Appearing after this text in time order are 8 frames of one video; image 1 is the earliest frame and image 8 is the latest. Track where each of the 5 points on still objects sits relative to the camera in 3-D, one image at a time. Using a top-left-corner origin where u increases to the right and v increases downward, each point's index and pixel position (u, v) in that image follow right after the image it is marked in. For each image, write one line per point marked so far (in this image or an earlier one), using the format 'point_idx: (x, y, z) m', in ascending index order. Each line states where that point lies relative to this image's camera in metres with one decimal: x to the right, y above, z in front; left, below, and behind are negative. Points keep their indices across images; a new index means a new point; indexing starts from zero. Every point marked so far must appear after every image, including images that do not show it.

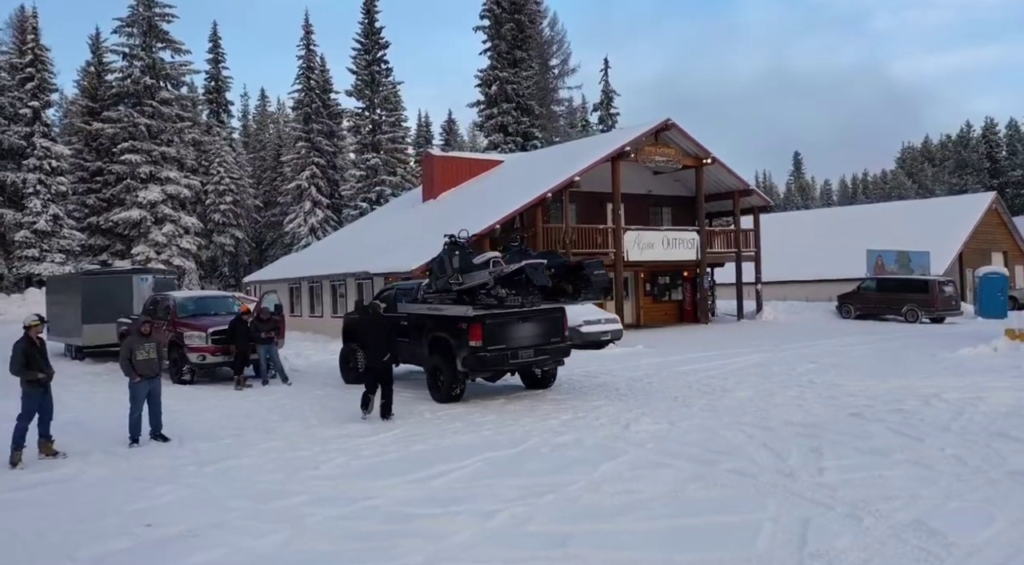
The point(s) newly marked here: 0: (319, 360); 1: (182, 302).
0: (-4.5, -1.8, +17.8) m
1: (-6.6, -0.4, +15.5) m
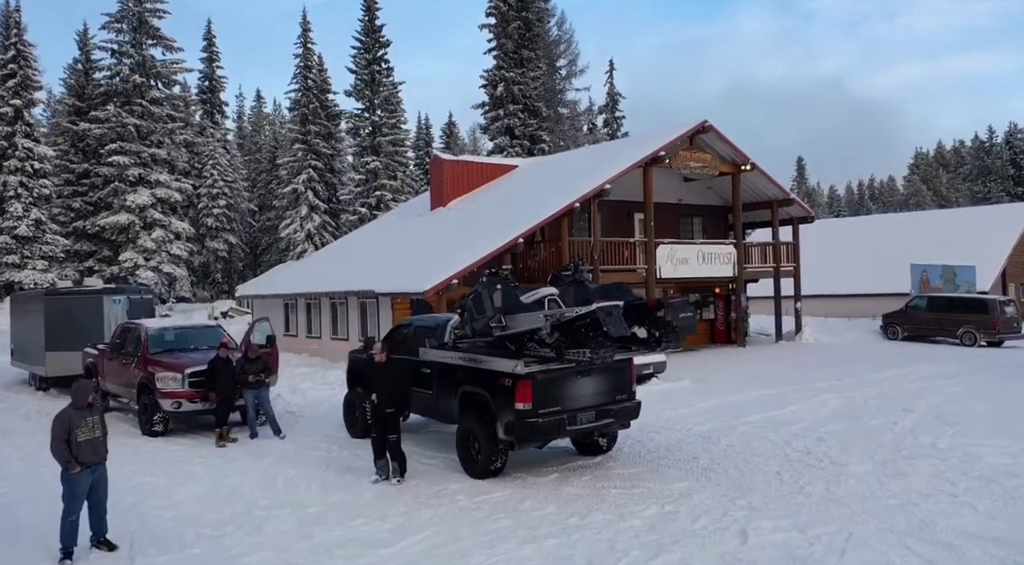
0: (-3.9, -2.3, +15.4) m
1: (-6.0, -0.9, +13.0) m
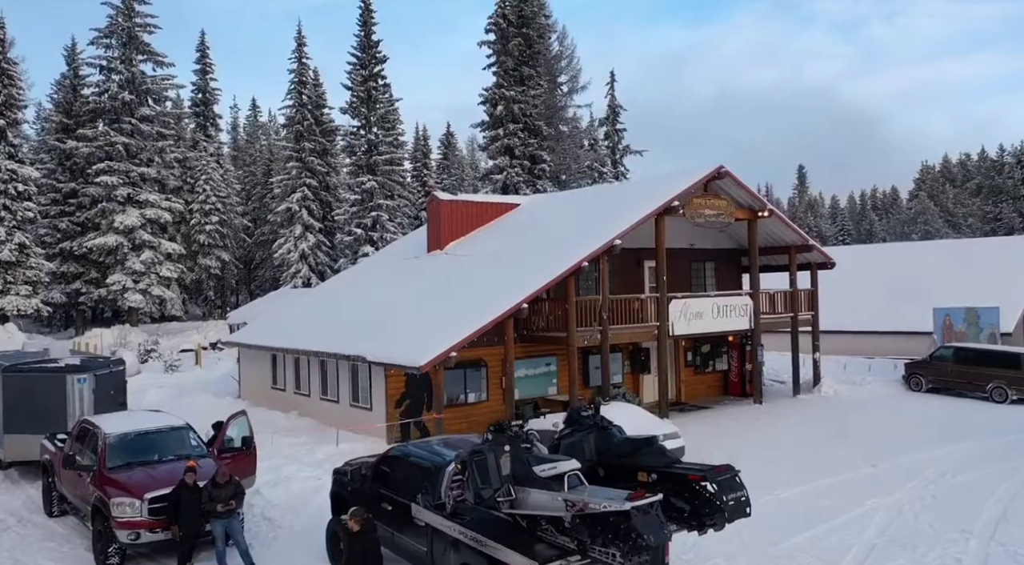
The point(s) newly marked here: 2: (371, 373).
0: (-3.8, -3.8, +13.9) m
1: (-5.9, -2.4, +11.5) m
2: (-3.4, -2.2, +18.6) m
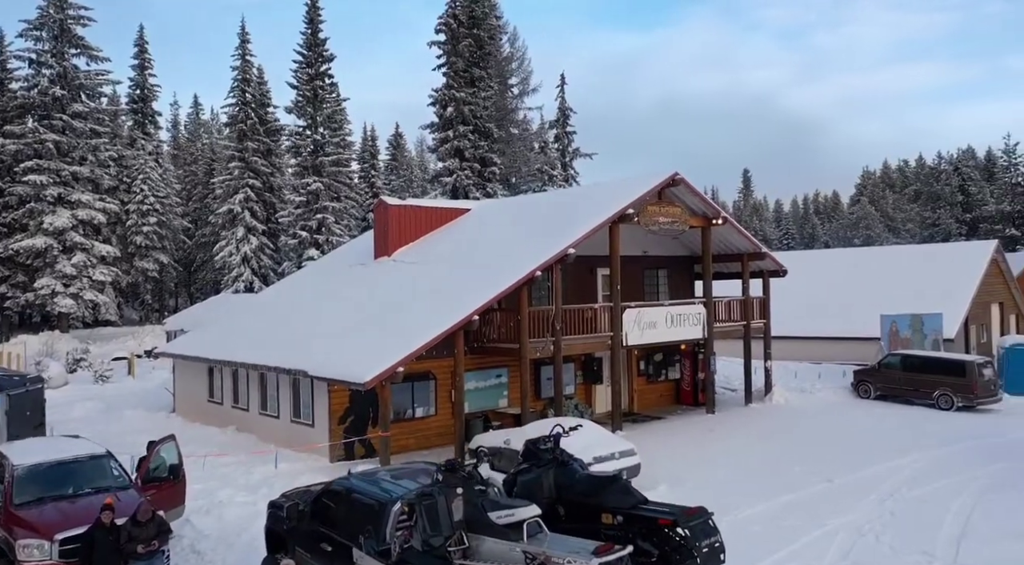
0: (-4.7, -4.0, +12.9) m
1: (-6.6, -2.6, +10.5) m
2: (-4.5, -2.4, +17.7) m
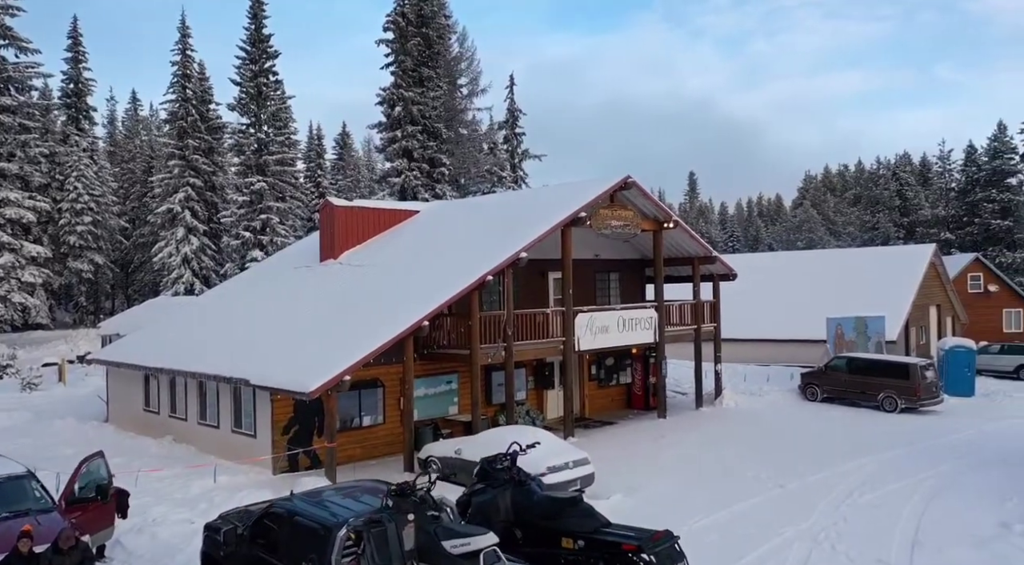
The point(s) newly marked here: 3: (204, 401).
0: (-5.4, -4.1, +12.2) m
1: (-7.2, -2.7, +9.6) m
2: (-5.6, -2.5, +17.0) m
3: (-7.6, -2.9, +19.1) m
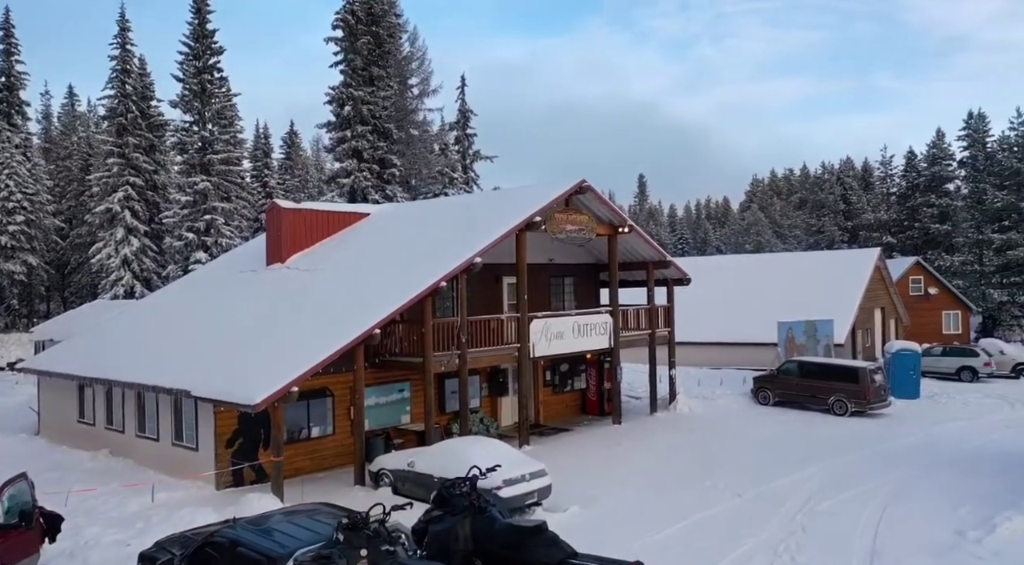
0: (-6.1, -4.2, +11.5) m
1: (-7.7, -2.8, +8.8) m
2: (-6.6, -2.7, +16.2) m
3: (-8.7, -3.1, +18.2) m
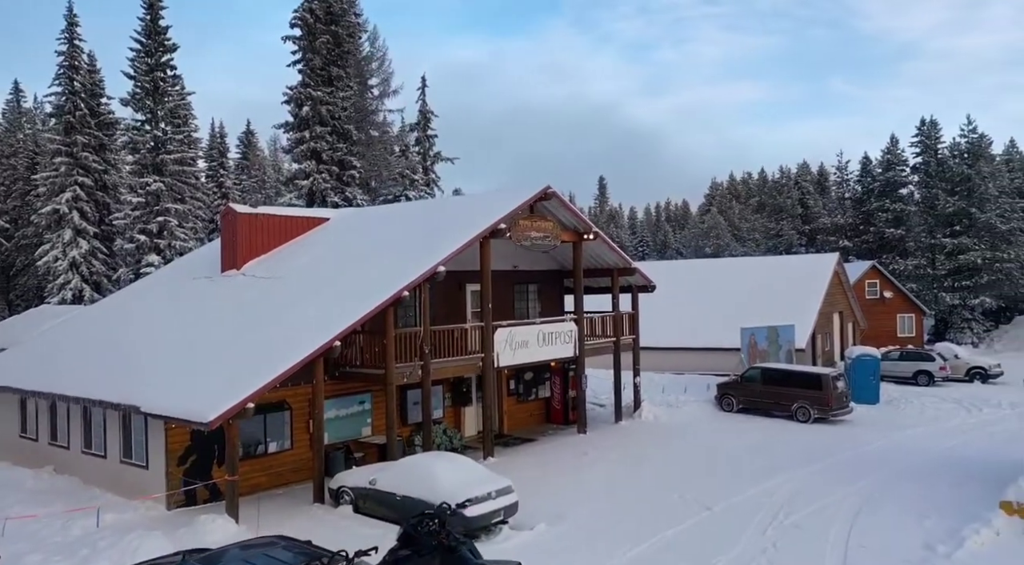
0: (-6.6, -4.4, +10.8) m
1: (-8.0, -3.0, +8.0) m
2: (-7.3, -2.9, +15.4) m
3: (-9.5, -3.3, +17.4) m
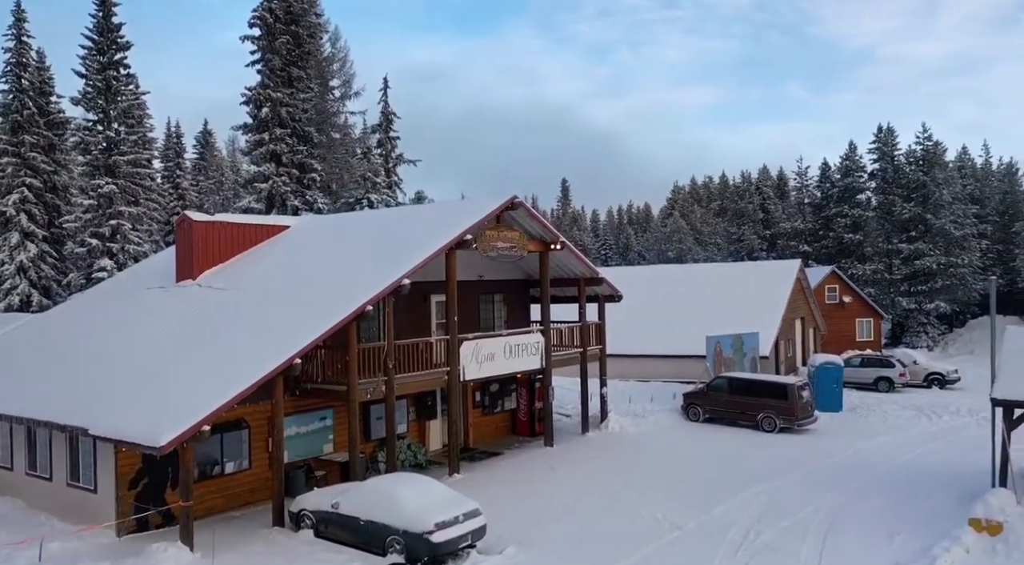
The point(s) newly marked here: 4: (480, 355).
0: (-7.0, -4.7, +10.1) m
1: (-8.3, -3.3, +7.2) m
2: (-7.9, -3.2, +14.7) m
3: (-10.2, -3.6, +16.5) m
4: (-0.8, -1.8, +19.6) m
